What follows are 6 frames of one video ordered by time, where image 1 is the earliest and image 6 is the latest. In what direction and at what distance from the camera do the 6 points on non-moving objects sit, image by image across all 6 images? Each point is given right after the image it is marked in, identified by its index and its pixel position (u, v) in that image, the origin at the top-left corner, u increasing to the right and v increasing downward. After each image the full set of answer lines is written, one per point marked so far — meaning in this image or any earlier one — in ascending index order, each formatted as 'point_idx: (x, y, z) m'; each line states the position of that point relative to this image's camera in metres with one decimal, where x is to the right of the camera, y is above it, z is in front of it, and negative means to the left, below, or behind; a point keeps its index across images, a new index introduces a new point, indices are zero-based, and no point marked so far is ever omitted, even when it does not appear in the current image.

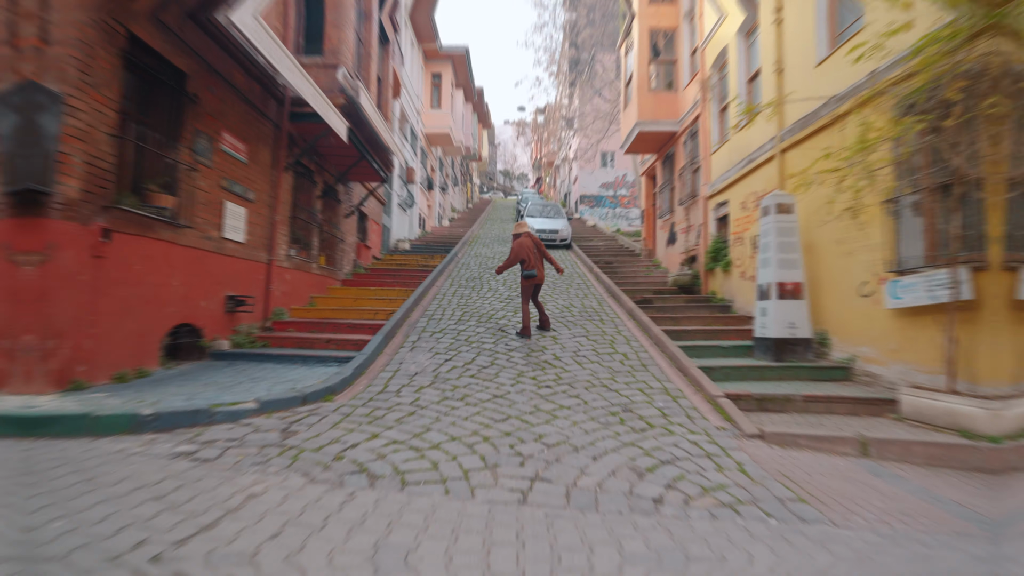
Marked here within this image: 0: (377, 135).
0: (-2.8, +2.8, +10.1) m
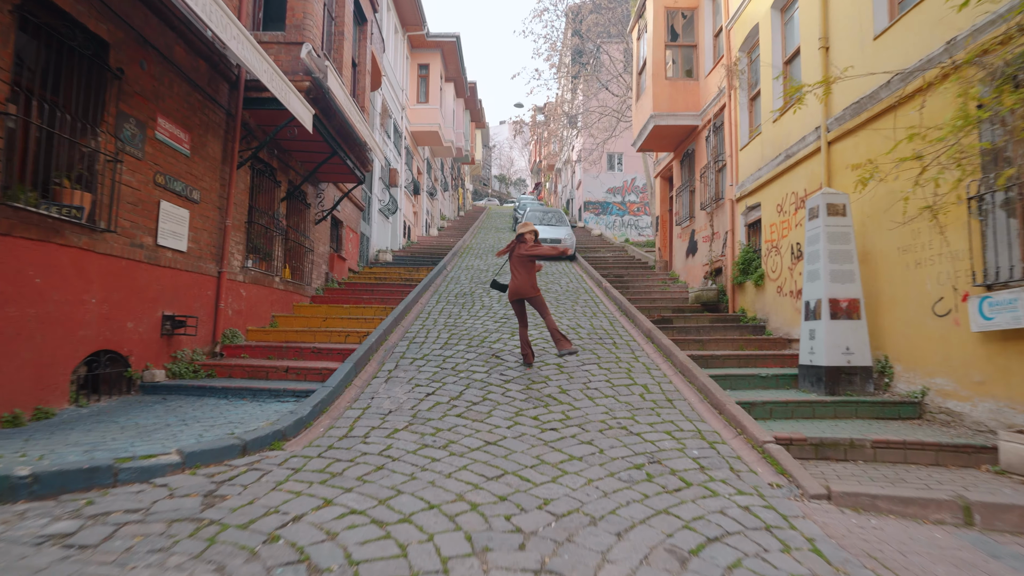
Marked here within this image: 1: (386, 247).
0: (-2.9, +2.4, +9.1) m
1: (-4.1, +1.3, +18.1) m
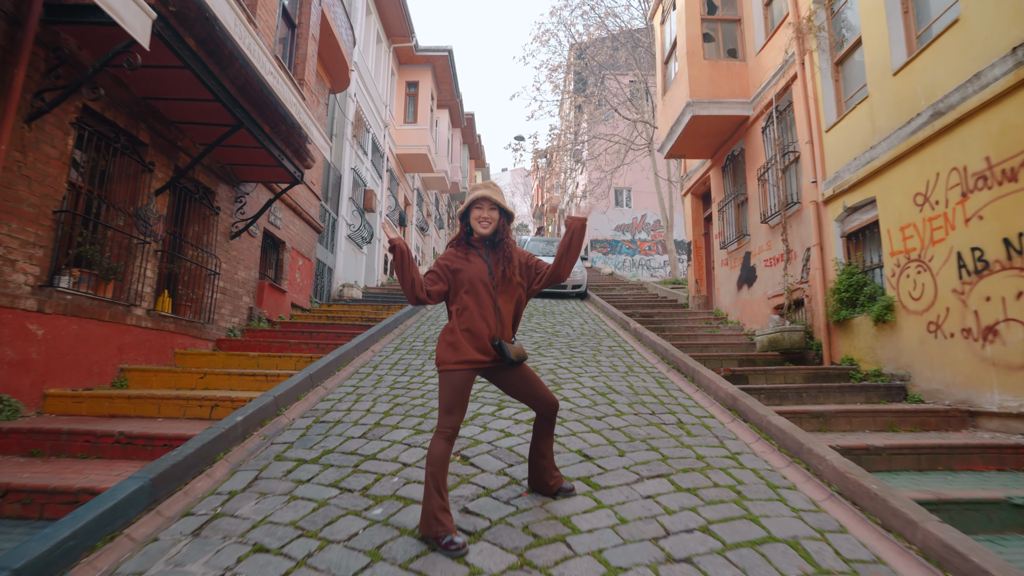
0: (-3.0, +2.0, +6.0) m
1: (-4.1, +0.1, +14.9) m
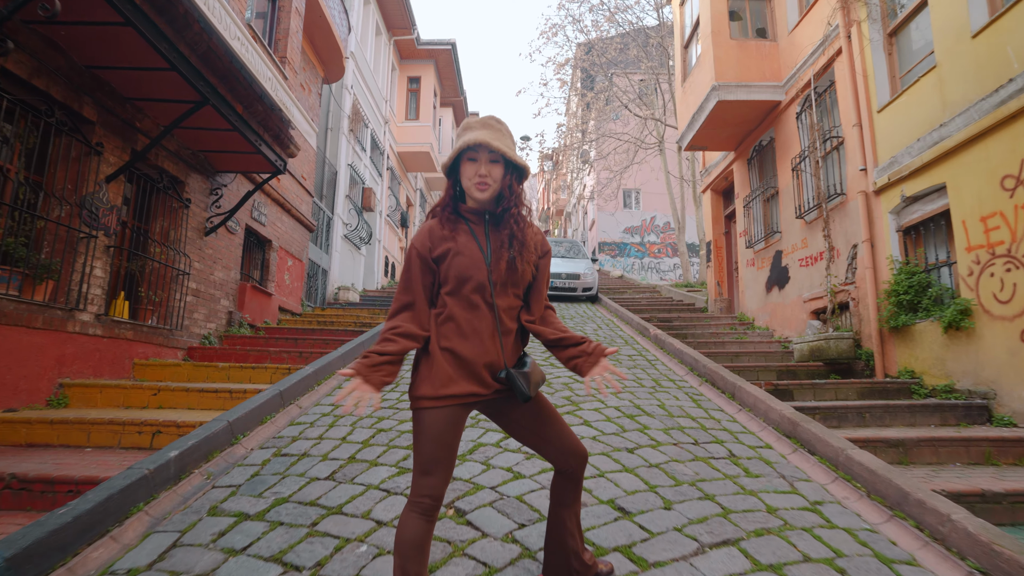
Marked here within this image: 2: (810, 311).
0: (-2.9, +2.0, +5.2) m
1: (-4.0, +0.1, +14.0) m
2: (+4.2, -0.3, +7.8) m
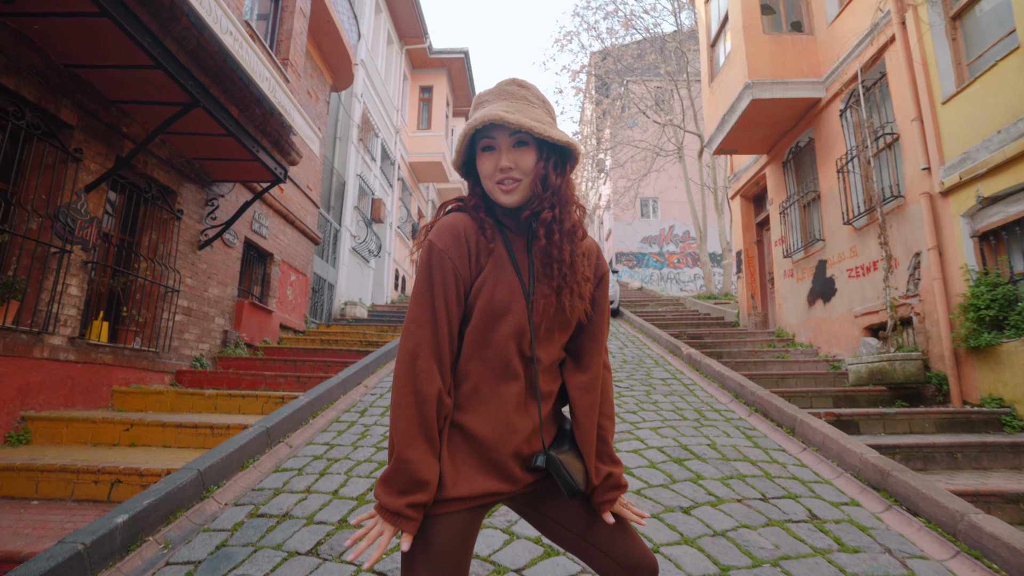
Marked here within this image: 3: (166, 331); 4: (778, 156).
0: (-2.8, +1.9, +4.6) m
1: (-3.6, -0.3, +13.5) m
2: (+4.4, -0.5, +7.0) m
3: (-3.7, -0.5, +6.0) m
4: (+4.5, +2.2, +9.3) m
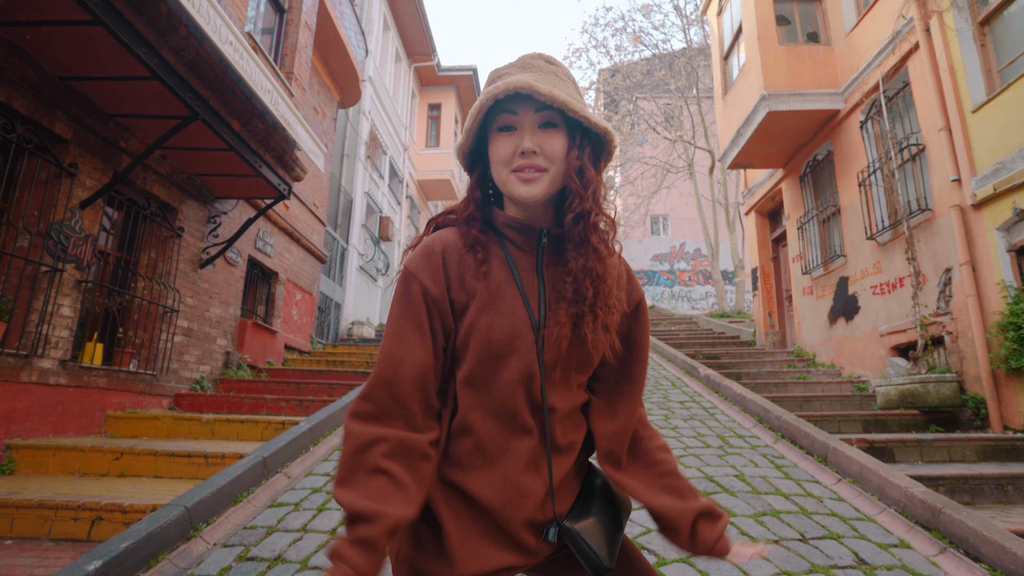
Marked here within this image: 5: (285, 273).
0: (-2.7, +1.7, +4.5) m
1: (-3.4, -0.7, +13.2) m
2: (+4.5, -0.7, +6.7) m
3: (-3.6, -0.7, +5.8) m
4: (+4.7, +1.9, +9.1) m
5: (-3.5, +0.2, +8.6) m
